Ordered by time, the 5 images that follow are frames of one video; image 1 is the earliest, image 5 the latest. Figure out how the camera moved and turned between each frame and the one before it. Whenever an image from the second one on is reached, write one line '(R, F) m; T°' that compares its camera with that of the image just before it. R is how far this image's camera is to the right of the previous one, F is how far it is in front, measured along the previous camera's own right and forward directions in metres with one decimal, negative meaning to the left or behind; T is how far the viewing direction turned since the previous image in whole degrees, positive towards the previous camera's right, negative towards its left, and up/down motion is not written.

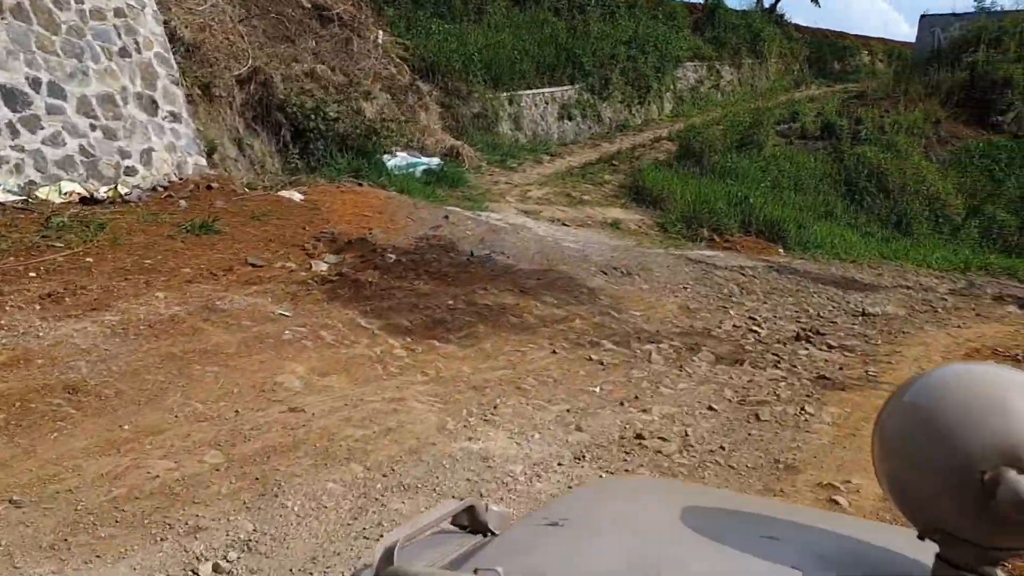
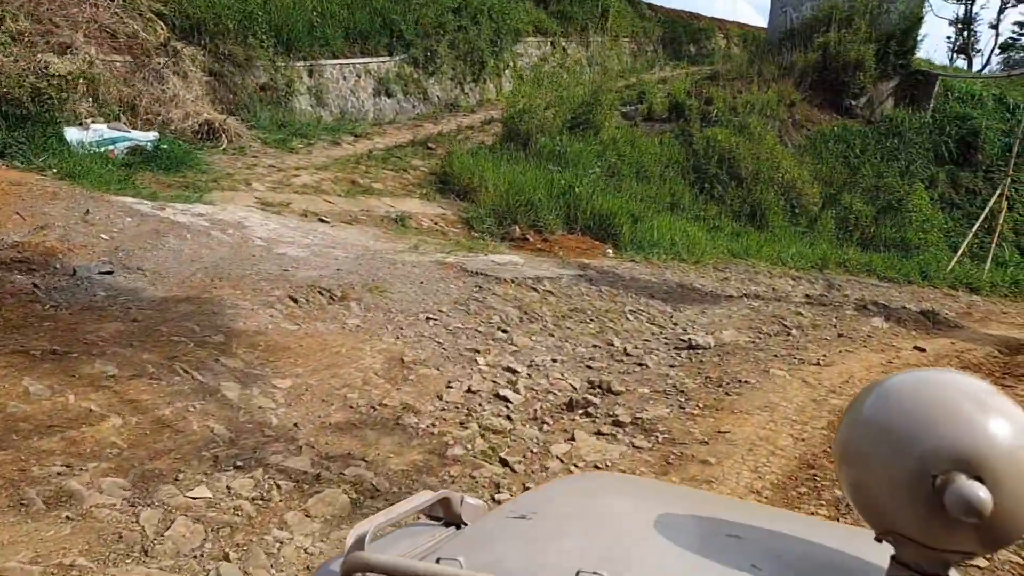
(+1.2, +2.1) m; +9°
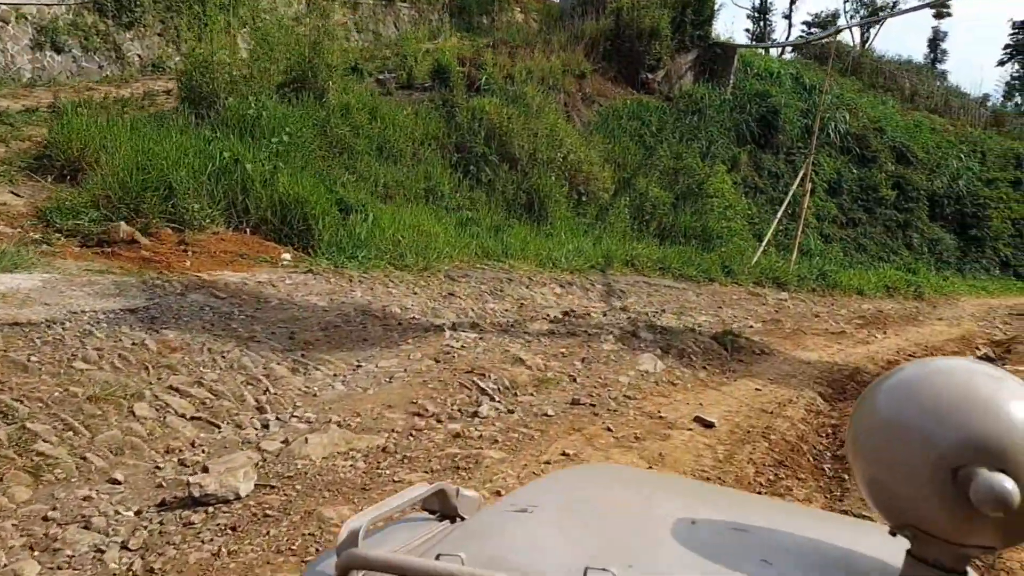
(+1.5, +2.5) m; +12°
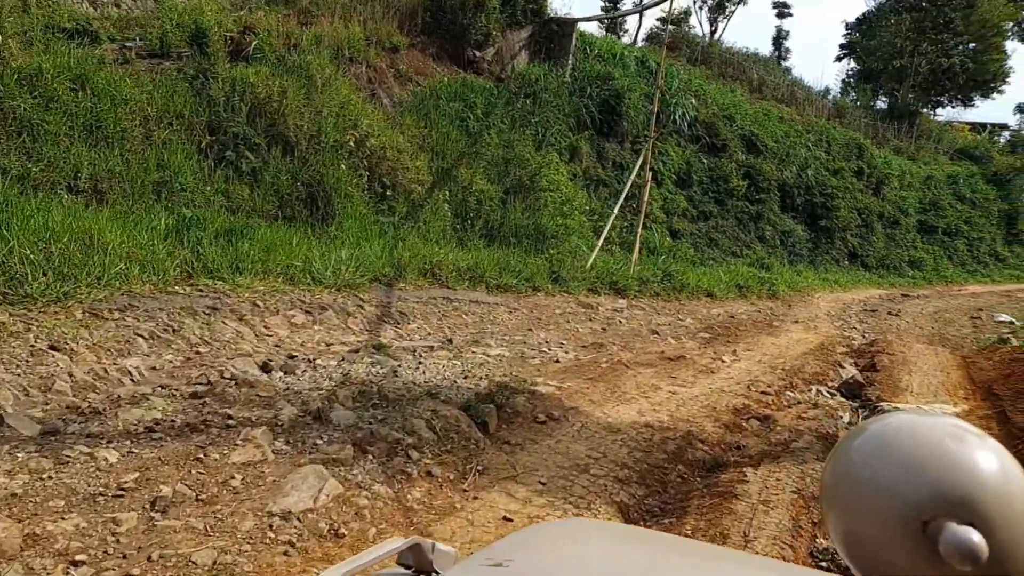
(+1.0, +1.8) m; +9°
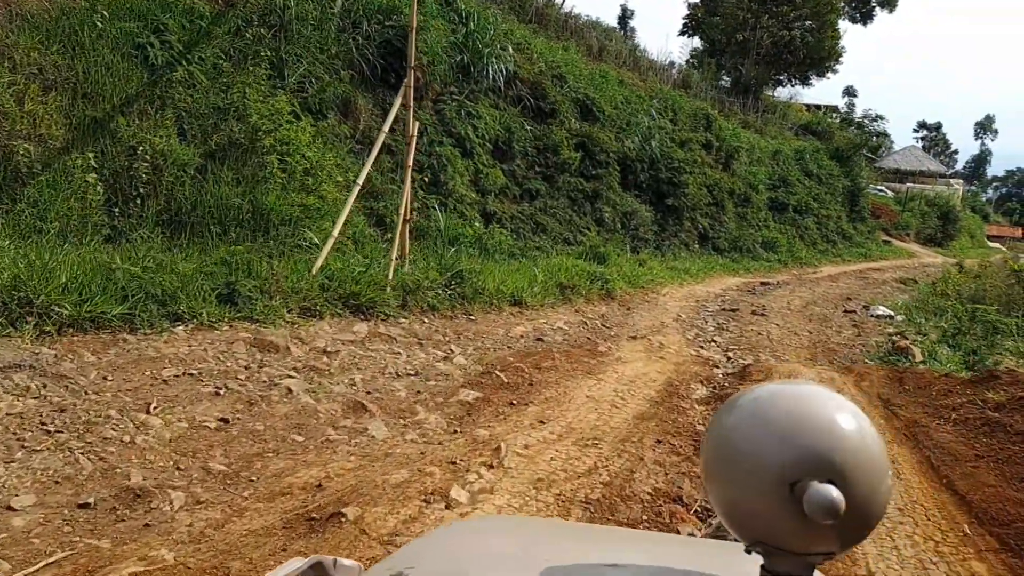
(+1.4, +3.3) m; +10°
